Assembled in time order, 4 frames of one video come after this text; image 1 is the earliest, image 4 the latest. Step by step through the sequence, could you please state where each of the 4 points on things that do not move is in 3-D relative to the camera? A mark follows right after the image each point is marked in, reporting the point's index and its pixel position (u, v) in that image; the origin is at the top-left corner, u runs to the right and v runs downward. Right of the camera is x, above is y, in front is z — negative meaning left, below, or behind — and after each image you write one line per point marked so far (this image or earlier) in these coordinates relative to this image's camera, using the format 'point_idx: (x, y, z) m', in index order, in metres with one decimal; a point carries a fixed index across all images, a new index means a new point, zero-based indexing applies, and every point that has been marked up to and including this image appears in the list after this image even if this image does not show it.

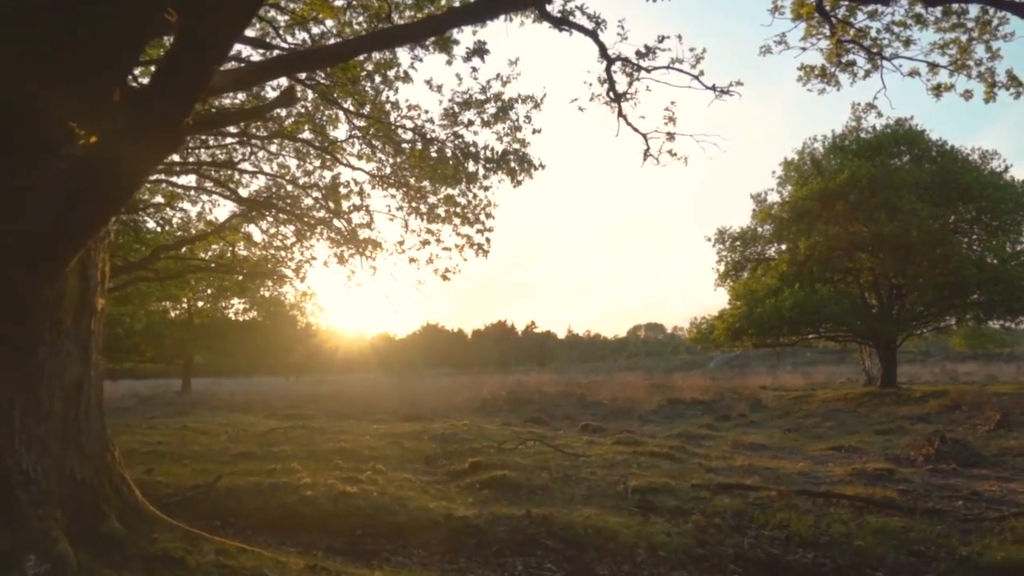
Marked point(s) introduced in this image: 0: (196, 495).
0: (-3.0, -2.0, +9.0) m
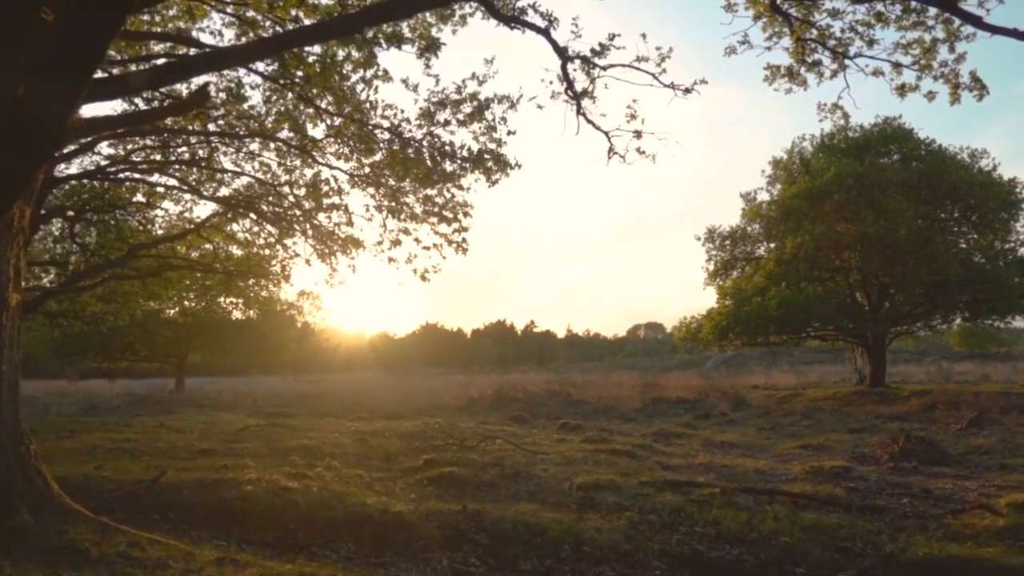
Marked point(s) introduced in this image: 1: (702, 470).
0: (-3.6, -2.0, +9.1) m
1: (+2.5, -2.4, +12.3) m
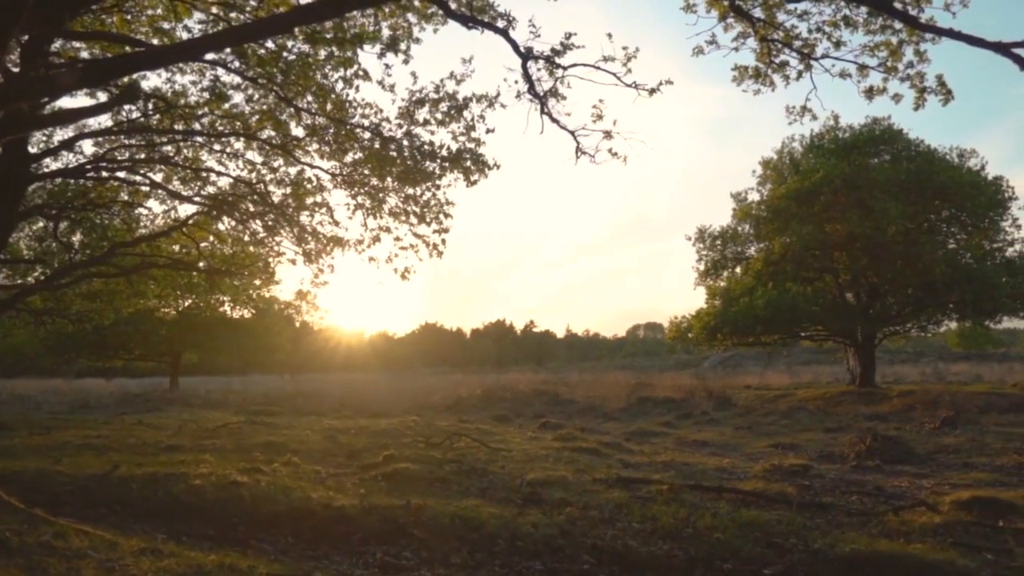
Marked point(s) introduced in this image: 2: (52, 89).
0: (-4.2, -1.9, +9.2) m
1: (+2.0, -2.4, +12.4) m
2: (-3.5, +1.5, +7.0) m
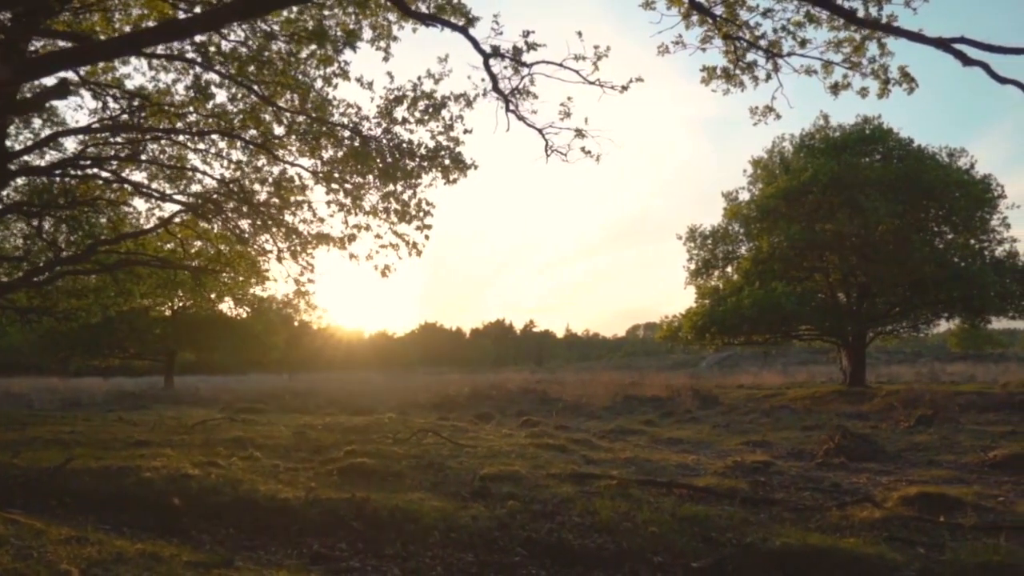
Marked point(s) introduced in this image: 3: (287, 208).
0: (-4.7, -1.9, +9.3) m
1: (+1.5, -2.4, +12.5) m
2: (-4.0, +1.5, +7.1) m
3: (-4.1, +1.4, +16.2) m
